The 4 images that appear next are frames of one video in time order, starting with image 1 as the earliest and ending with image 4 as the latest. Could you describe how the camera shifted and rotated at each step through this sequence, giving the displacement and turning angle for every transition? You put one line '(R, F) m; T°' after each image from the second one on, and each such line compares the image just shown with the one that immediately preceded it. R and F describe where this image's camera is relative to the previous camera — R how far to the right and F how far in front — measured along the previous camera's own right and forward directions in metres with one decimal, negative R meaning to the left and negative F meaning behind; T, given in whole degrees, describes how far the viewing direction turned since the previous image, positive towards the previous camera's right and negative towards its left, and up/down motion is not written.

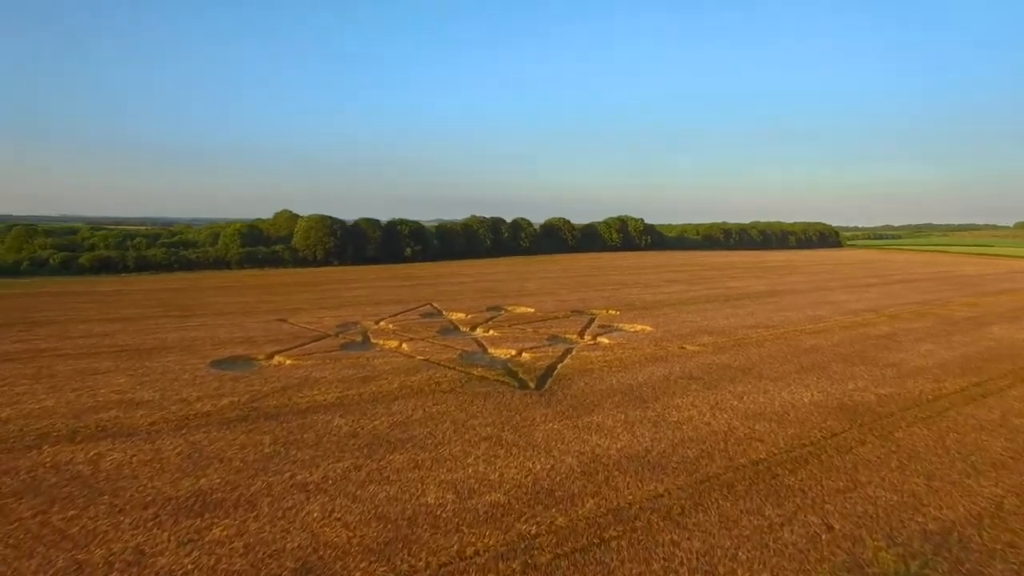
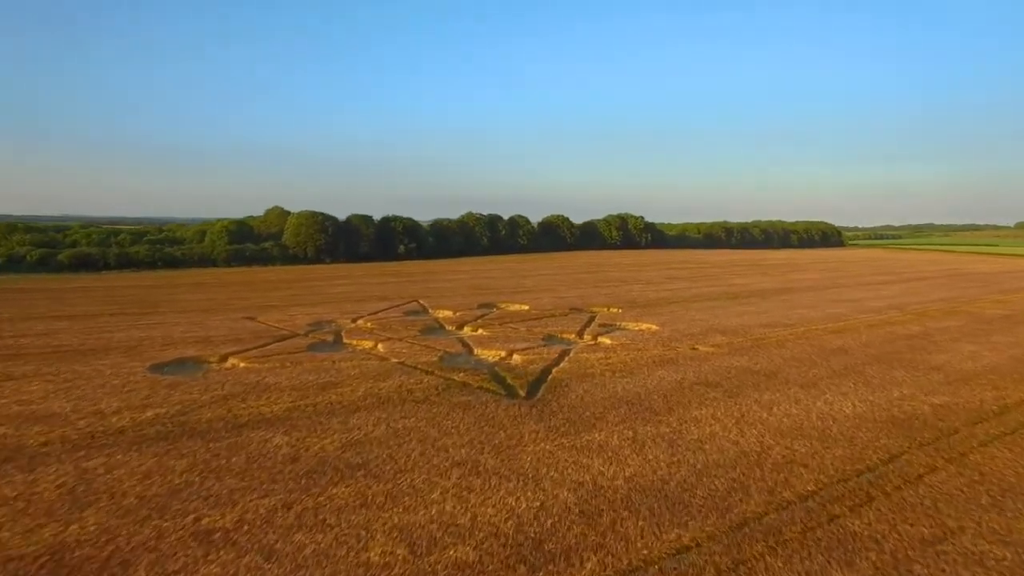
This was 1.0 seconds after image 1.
(+0.2, +2.1) m; 0°
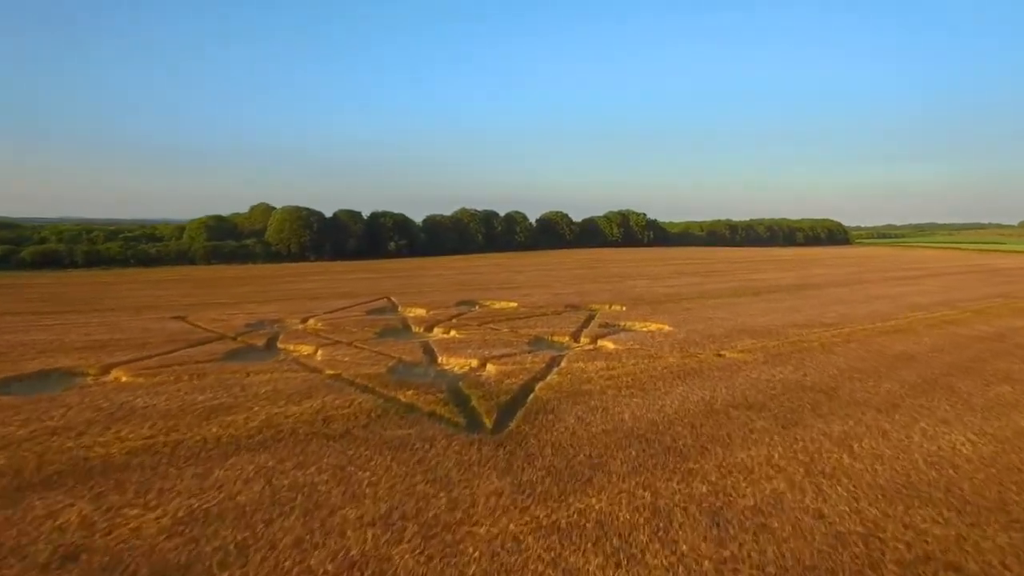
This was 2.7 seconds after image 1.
(+0.4, +3.6) m; 0°
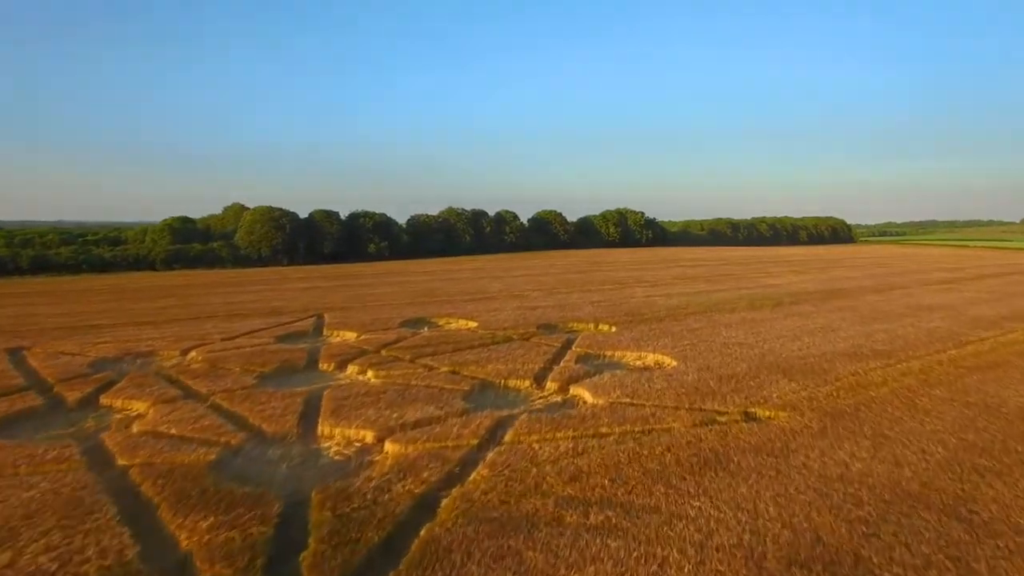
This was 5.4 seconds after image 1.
(+0.8, +4.5) m; 0°
